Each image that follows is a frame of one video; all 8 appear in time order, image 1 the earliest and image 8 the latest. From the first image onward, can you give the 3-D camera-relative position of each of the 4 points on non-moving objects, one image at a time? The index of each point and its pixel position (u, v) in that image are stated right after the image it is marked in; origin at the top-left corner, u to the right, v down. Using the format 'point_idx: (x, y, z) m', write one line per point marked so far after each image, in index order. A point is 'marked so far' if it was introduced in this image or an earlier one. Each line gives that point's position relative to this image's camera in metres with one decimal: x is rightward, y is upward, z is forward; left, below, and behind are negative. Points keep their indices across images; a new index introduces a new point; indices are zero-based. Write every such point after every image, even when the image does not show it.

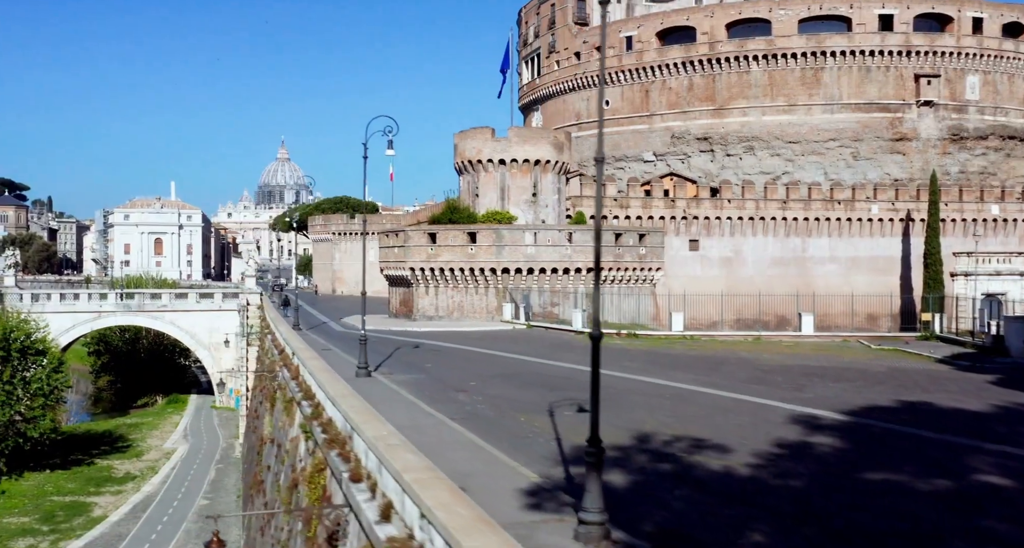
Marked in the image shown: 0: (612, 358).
0: (+1.7, -1.4, +15.5) m
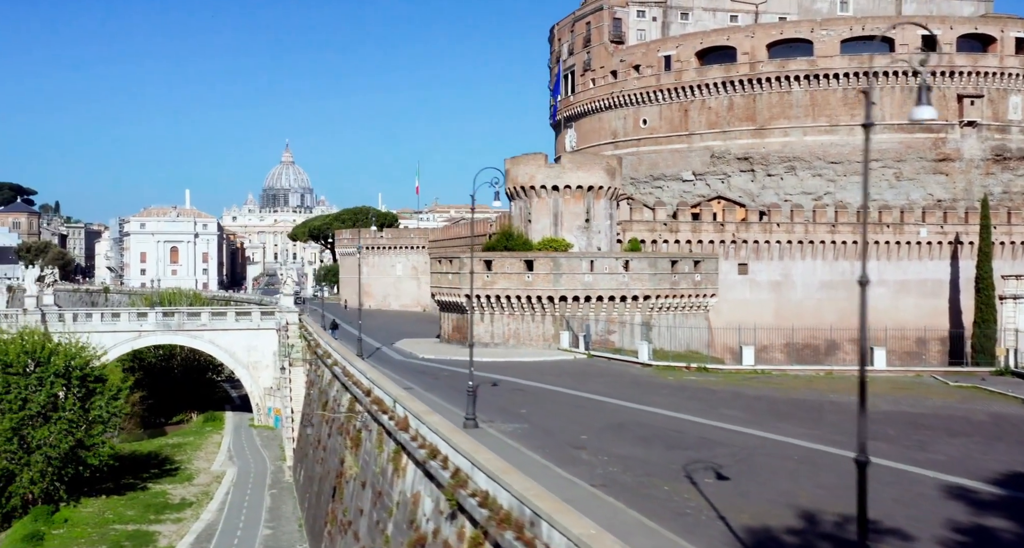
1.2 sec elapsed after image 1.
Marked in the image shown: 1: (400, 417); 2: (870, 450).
0: (+3.2, -2.1, +15.5) m
1: (-1.7, -2.1, +13.6) m
2: (+4.3, -2.1, +10.9) m
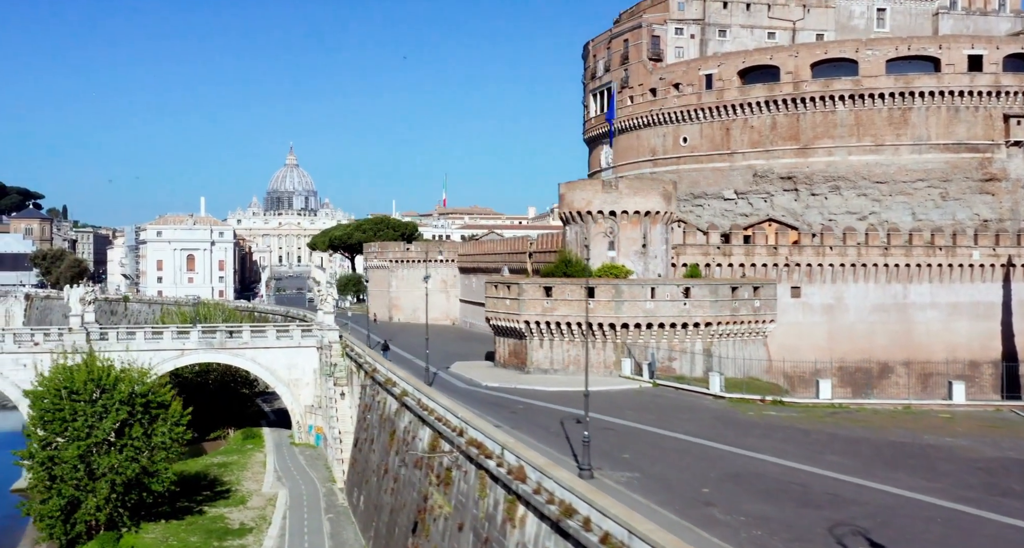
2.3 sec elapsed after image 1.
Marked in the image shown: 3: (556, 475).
0: (+4.9, -2.9, +15.5) m
1: (0.0, -2.8, +13.6) m
2: (+5.9, -2.8, +10.9) m
3: (+0.6, -2.6, +11.7) m
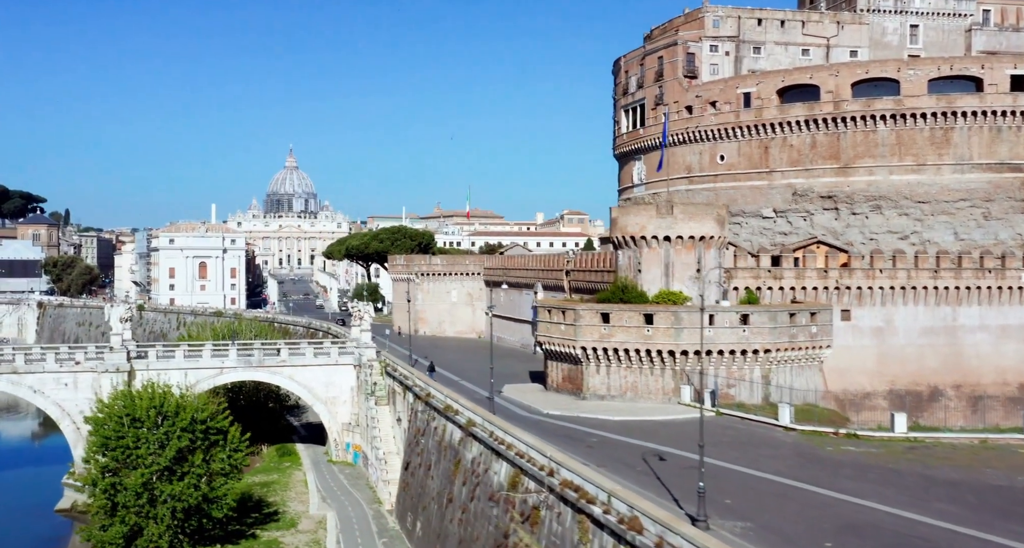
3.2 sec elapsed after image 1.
0: (+6.5, -3.6, +15.5) m
1: (+1.6, -3.5, +13.6) m
2: (+7.5, -3.5, +10.8) m
3: (+2.2, -3.3, +11.7) m
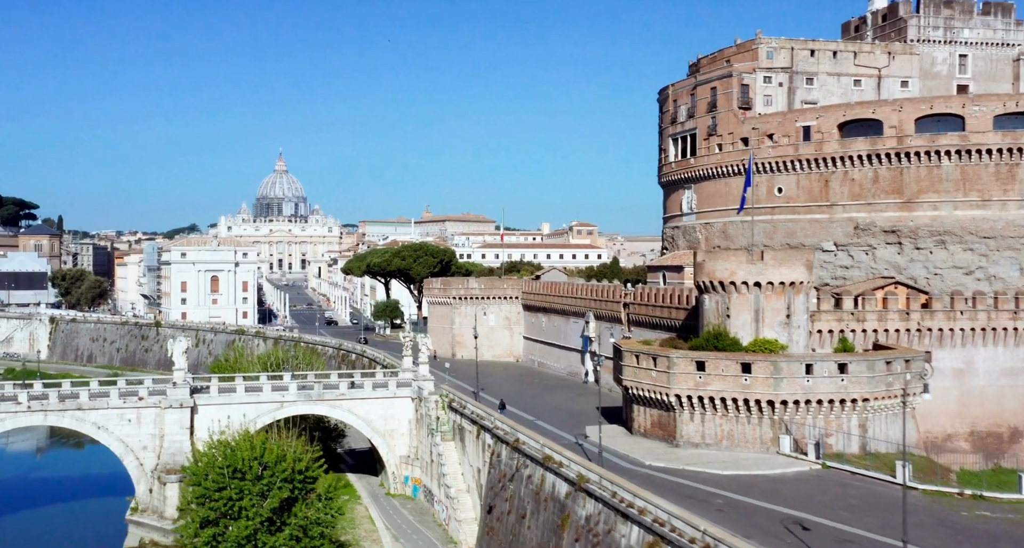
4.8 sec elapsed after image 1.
0: (+9.3, -4.9, +15.4) m
1: (+4.4, -4.8, +13.5) m
2: (+10.3, -4.8, +10.8) m
3: (+5.0, -4.6, +11.6) m
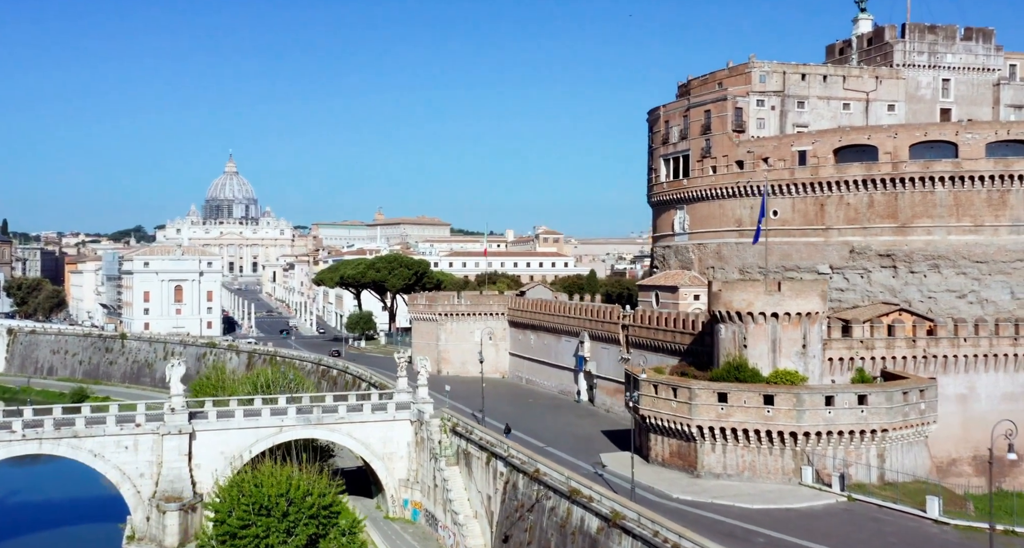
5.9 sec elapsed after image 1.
0: (+10.5, -5.8, +15.9) m
1: (+5.7, -5.7, +13.8) m
2: (+11.7, -5.7, +11.3) m
3: (+6.3, -5.4, +11.9) m
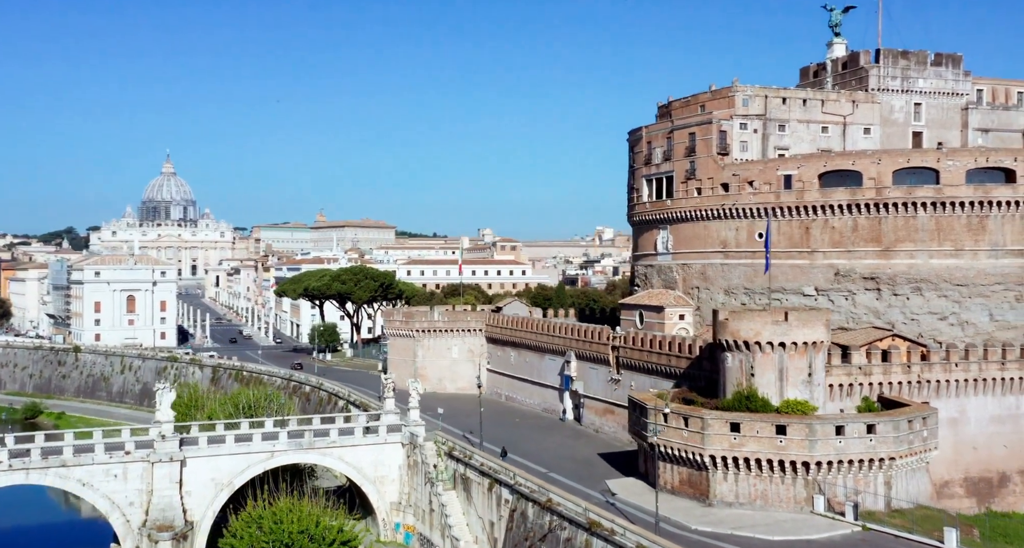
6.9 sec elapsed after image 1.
0: (+11.6, -6.7, +16.6) m
1: (+6.9, -6.6, +14.2) m
2: (+13.1, -6.5, +12.1) m
3: (+7.7, -6.3, +12.4) m
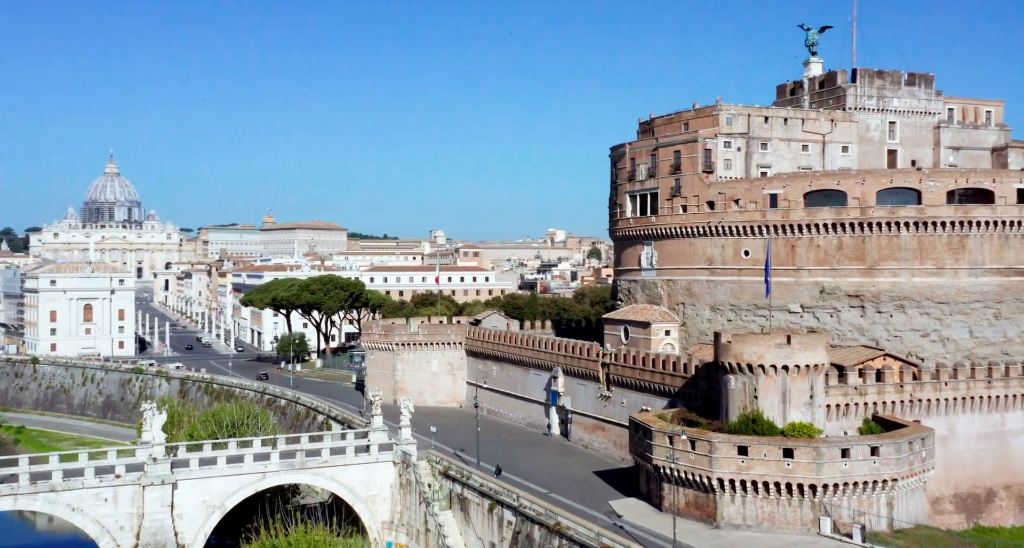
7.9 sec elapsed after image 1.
0: (+12.5, -7.4, +17.4) m
1: (+7.9, -7.4, +14.7) m
2: (+14.1, -7.3, +12.9) m
3: (+8.7, -7.1, +13.0) m
